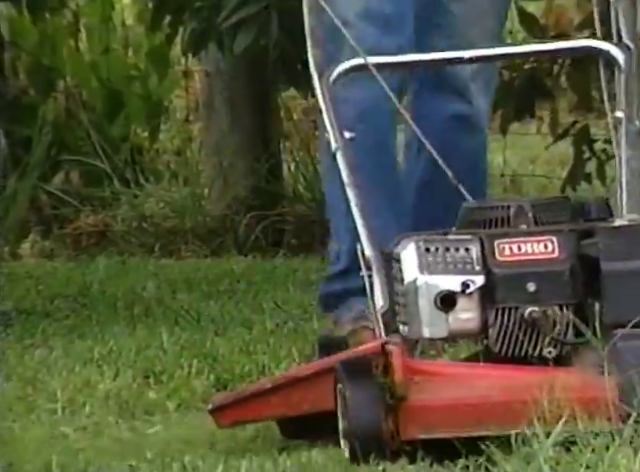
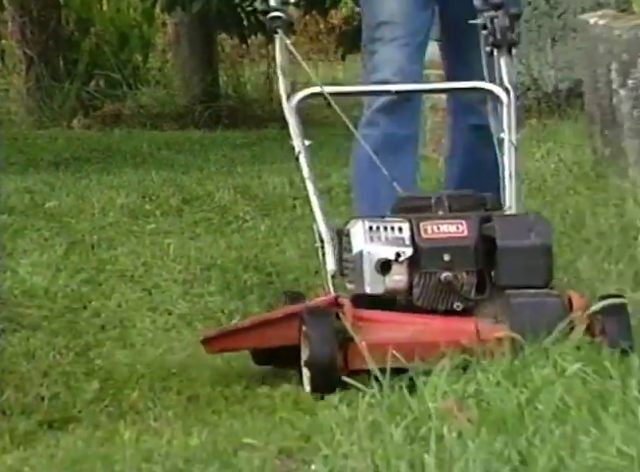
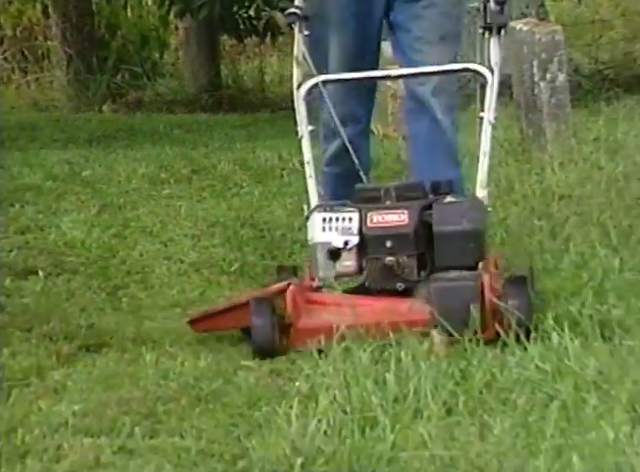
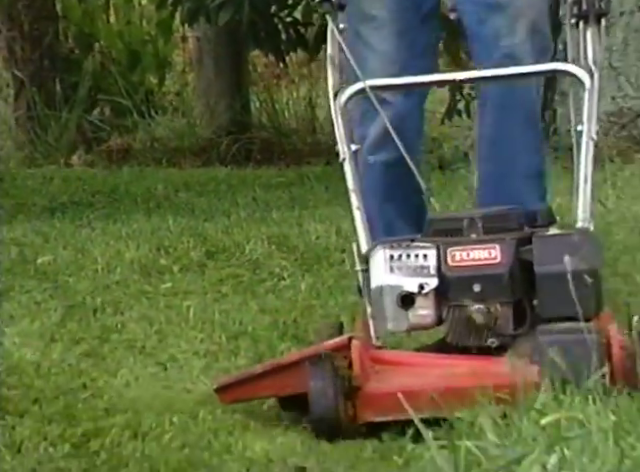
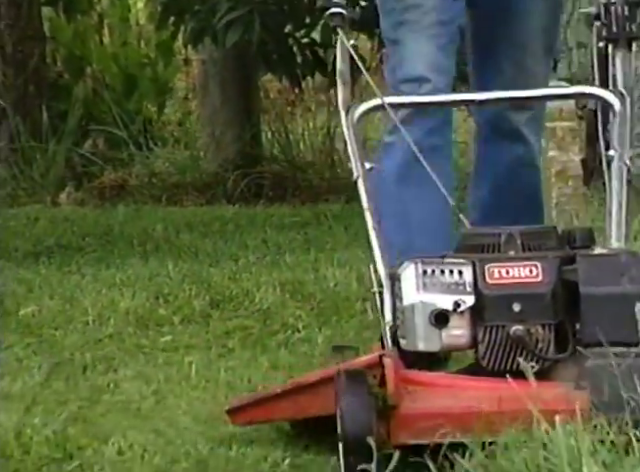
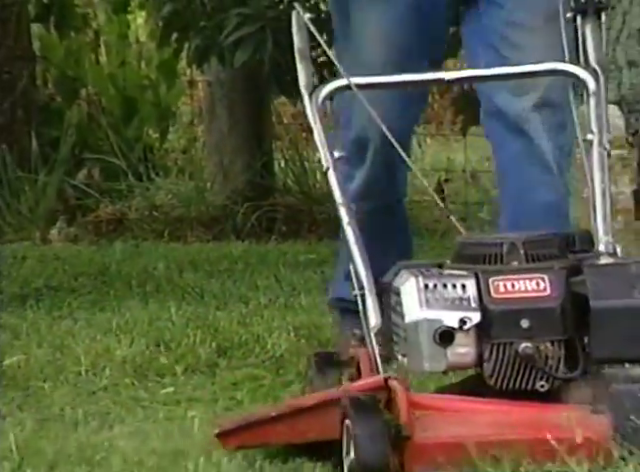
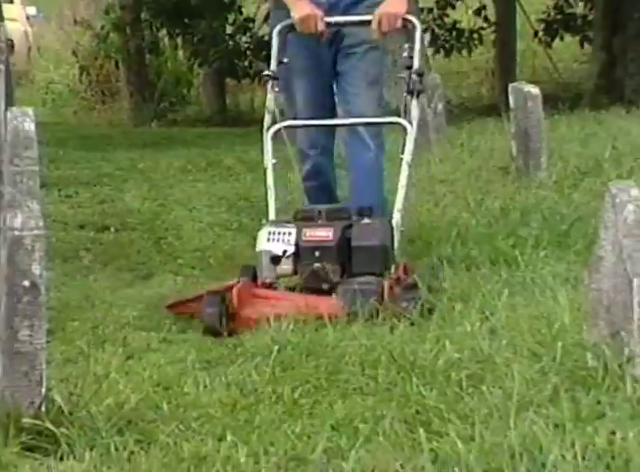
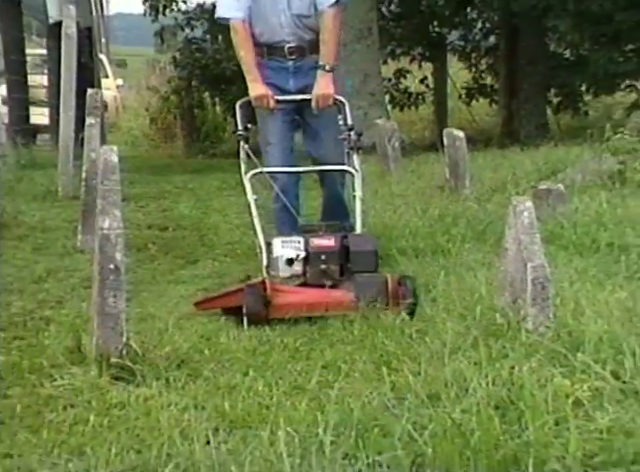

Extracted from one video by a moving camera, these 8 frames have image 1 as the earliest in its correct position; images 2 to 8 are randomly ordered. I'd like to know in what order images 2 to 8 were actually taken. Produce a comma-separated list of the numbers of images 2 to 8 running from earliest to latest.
6, 5, 4, 2, 3, 7, 8
